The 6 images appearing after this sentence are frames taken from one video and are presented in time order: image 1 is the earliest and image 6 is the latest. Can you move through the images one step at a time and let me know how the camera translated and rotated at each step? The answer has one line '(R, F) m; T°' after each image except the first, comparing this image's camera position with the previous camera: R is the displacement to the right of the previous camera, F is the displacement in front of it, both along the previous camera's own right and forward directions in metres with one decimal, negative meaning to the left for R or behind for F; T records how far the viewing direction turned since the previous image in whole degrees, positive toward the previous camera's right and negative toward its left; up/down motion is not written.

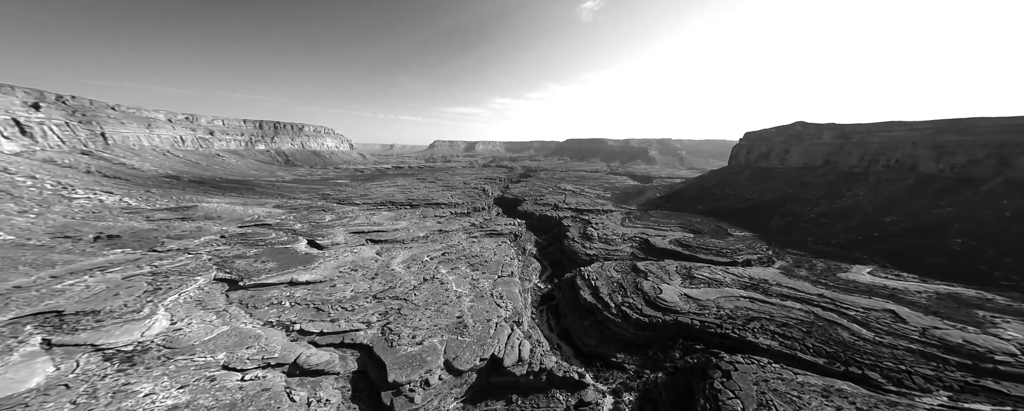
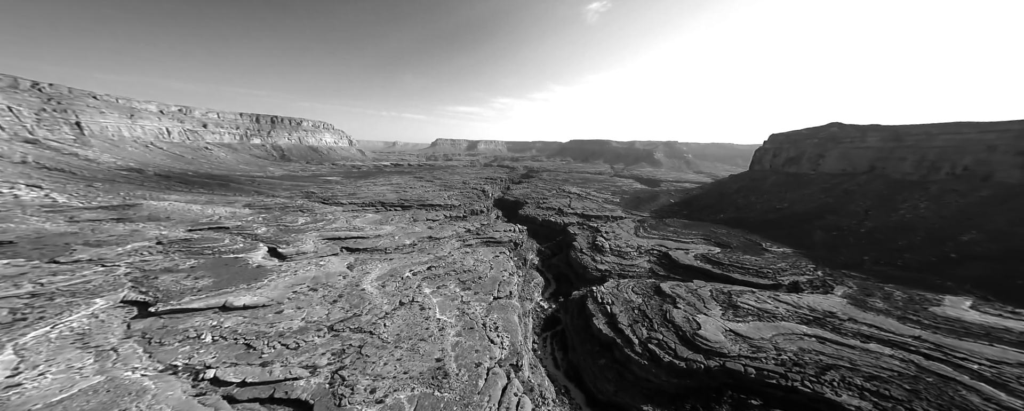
(+0.1, +3.8) m; 0°
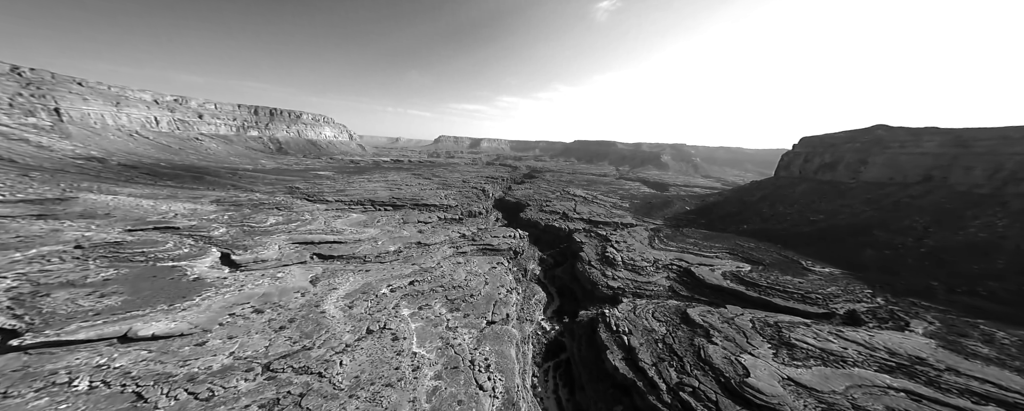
(+0.1, +3.3) m; 0°
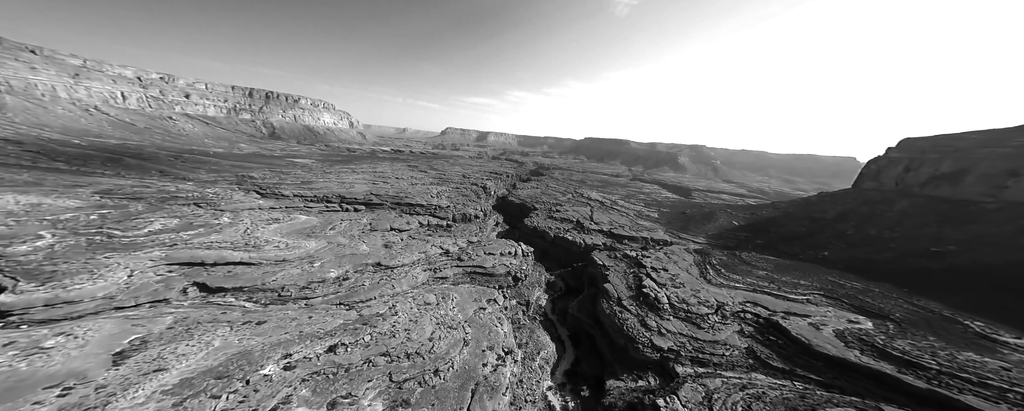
(+0.2, +7.5) m; -1°
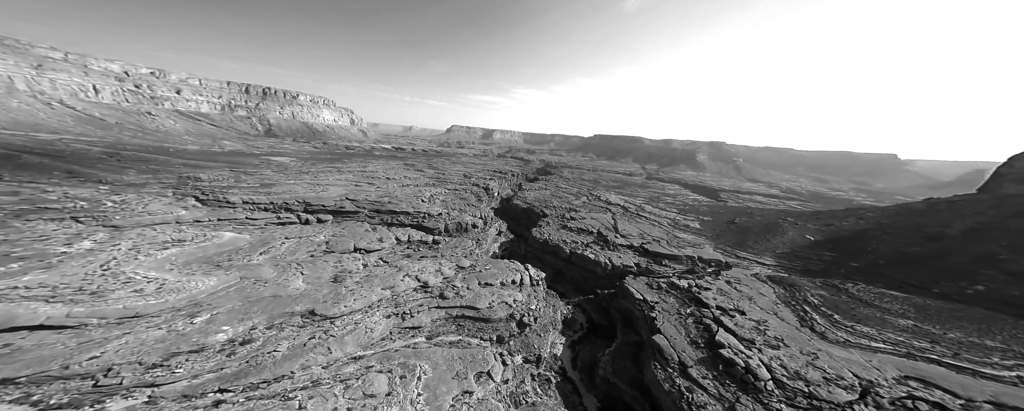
(+0.1, +6.2) m; -1°
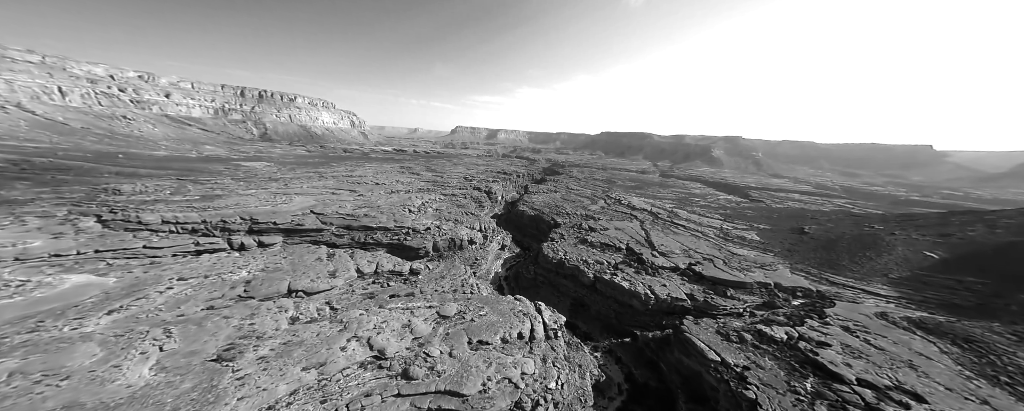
(+0.1, +5.7) m; -1°
